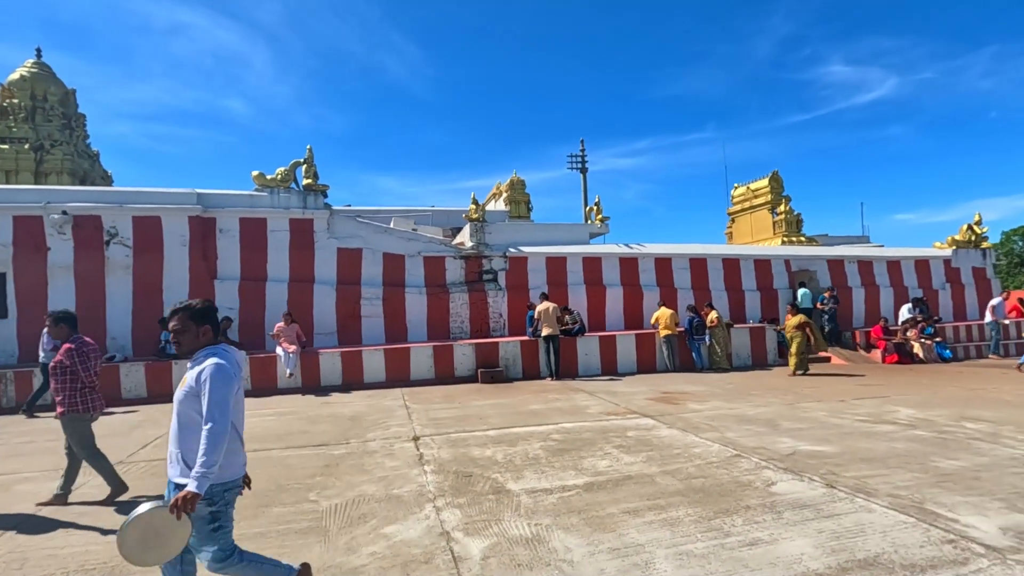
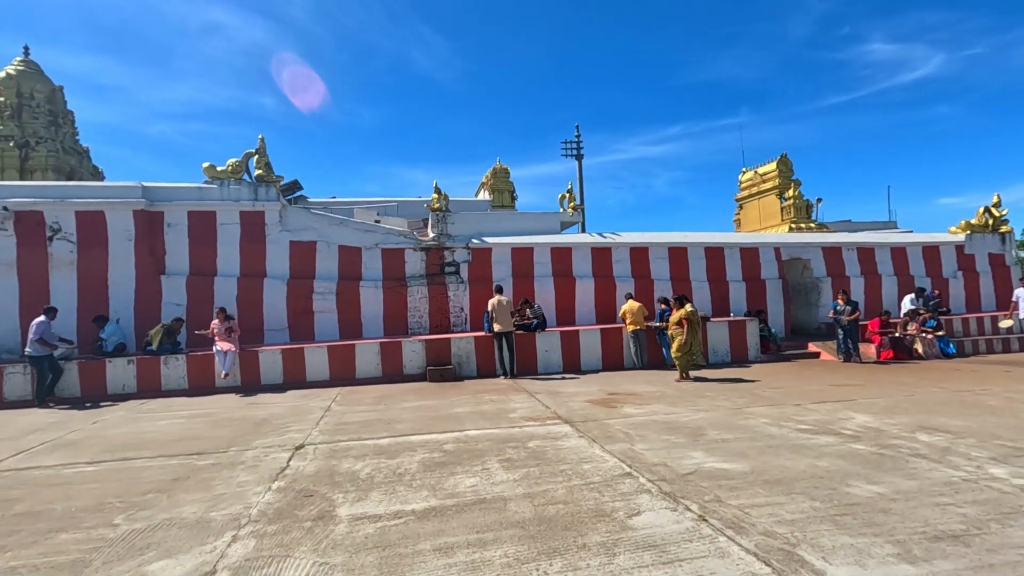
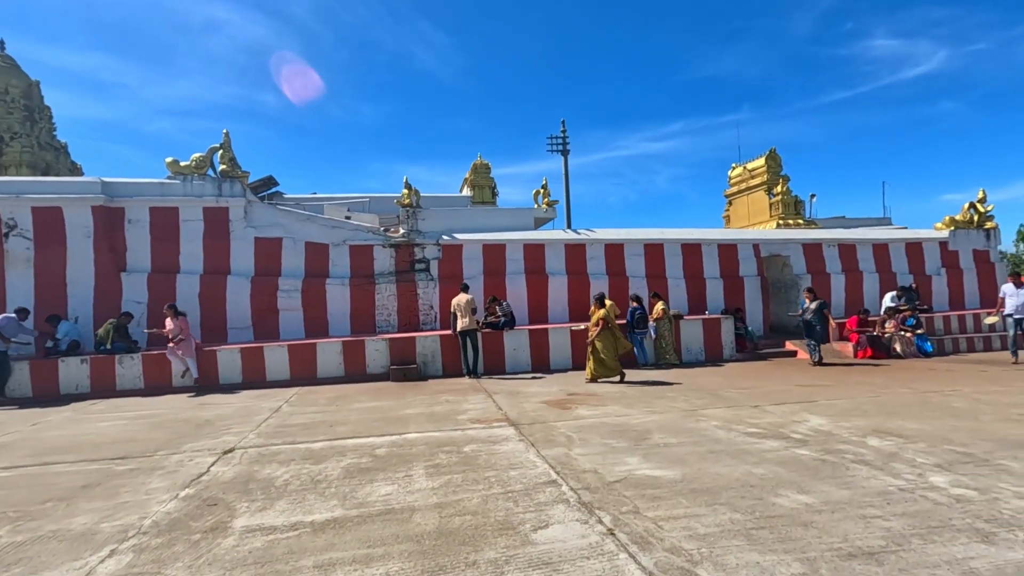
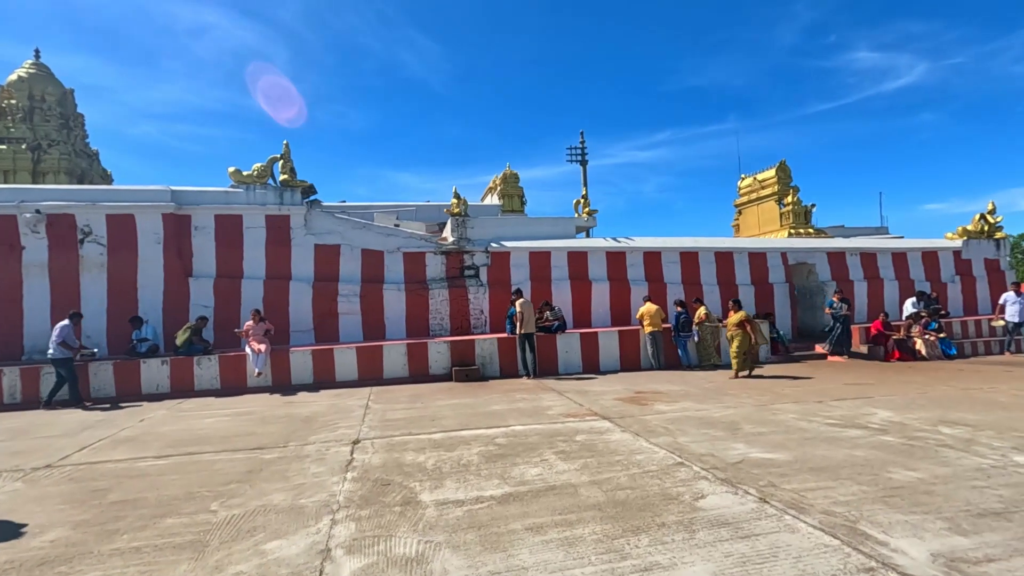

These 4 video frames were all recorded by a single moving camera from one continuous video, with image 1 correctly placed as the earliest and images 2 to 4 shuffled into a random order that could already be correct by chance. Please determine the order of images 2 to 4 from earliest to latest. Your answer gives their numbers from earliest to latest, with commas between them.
4, 2, 3
